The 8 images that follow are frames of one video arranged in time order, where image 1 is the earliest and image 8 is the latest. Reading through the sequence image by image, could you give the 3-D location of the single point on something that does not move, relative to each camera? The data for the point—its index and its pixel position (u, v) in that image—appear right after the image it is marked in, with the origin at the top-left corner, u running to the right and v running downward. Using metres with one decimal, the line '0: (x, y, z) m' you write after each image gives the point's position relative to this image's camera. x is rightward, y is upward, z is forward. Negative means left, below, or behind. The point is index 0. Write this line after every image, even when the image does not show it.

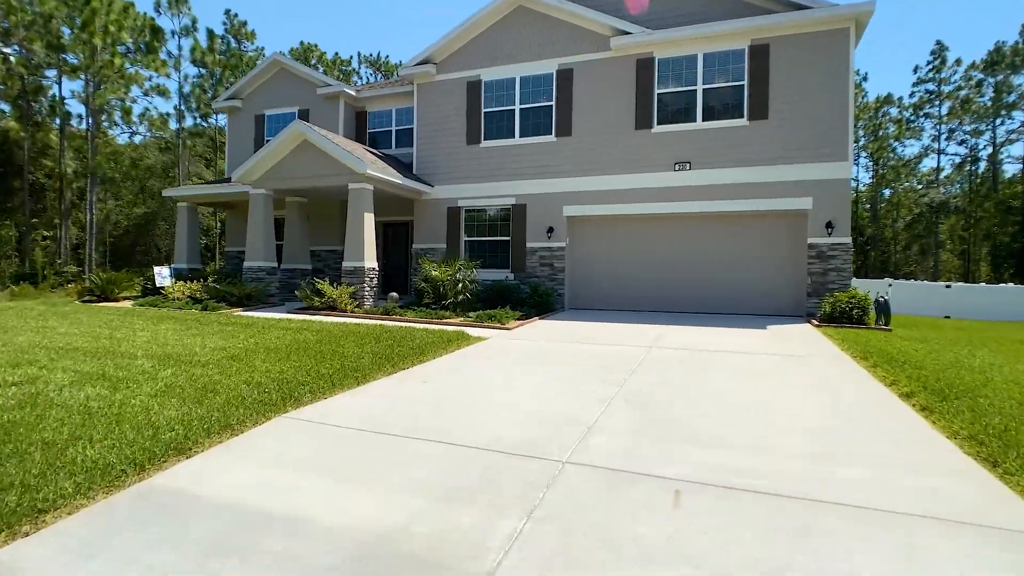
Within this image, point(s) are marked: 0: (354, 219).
0: (-3.9, +1.7, +13.5) m
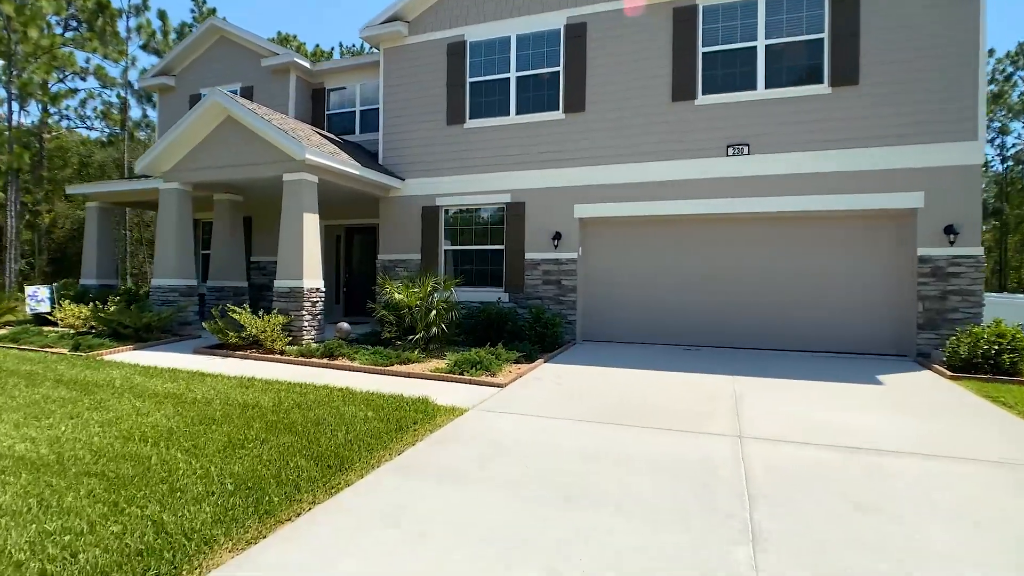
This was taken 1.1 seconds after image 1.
0: (-4.0, +1.2, +9.9) m
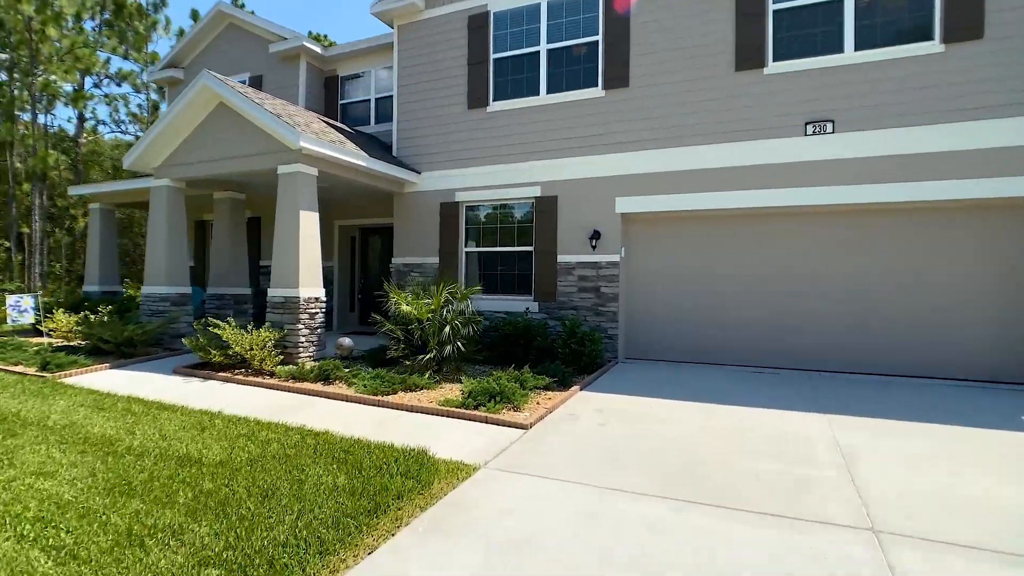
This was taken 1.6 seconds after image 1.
0: (-3.5, +1.0, +8.6) m
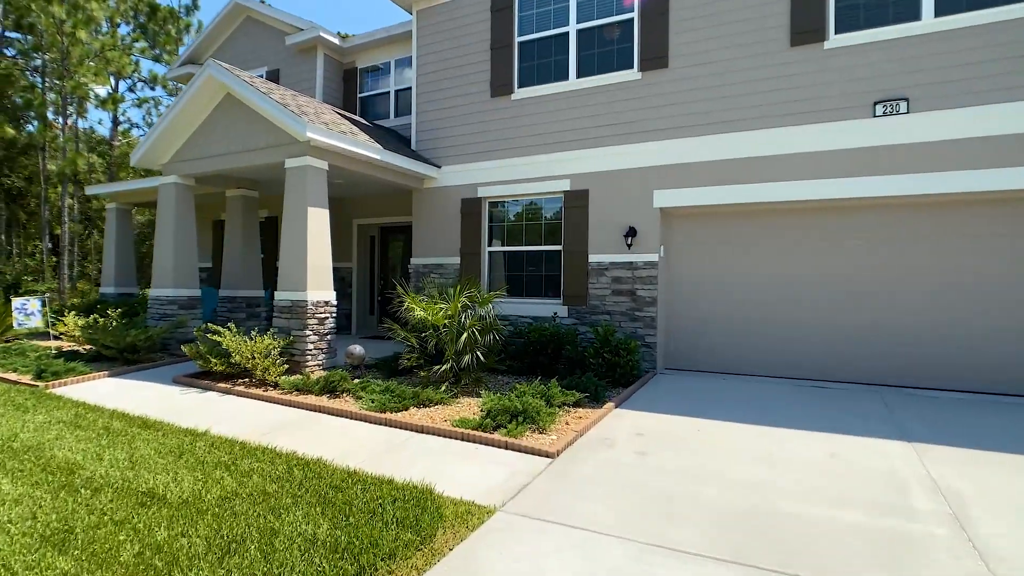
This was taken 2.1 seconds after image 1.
0: (-3.1, +1.0, +7.9) m
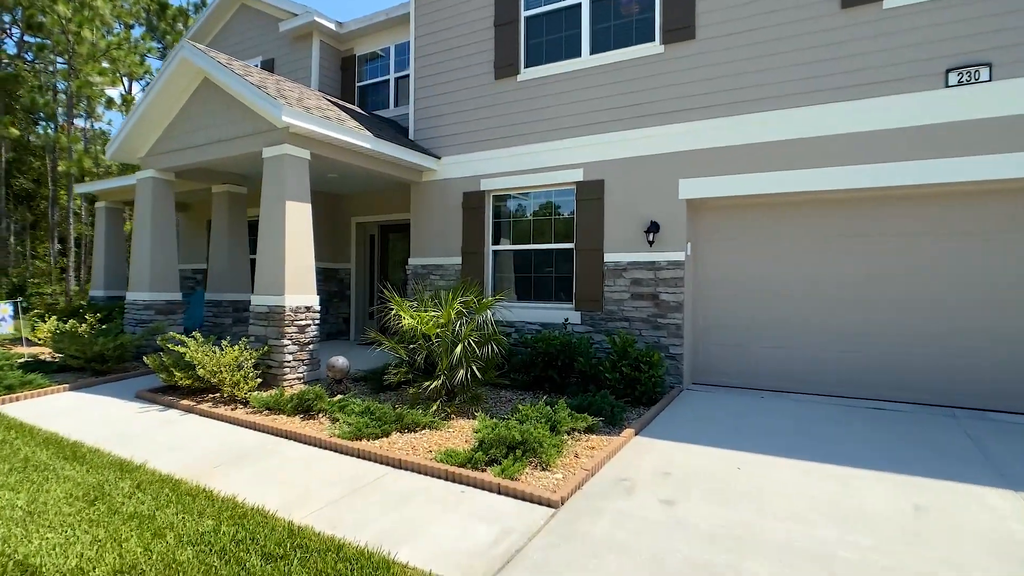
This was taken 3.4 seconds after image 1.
0: (-3.1, +0.9, +7.1) m
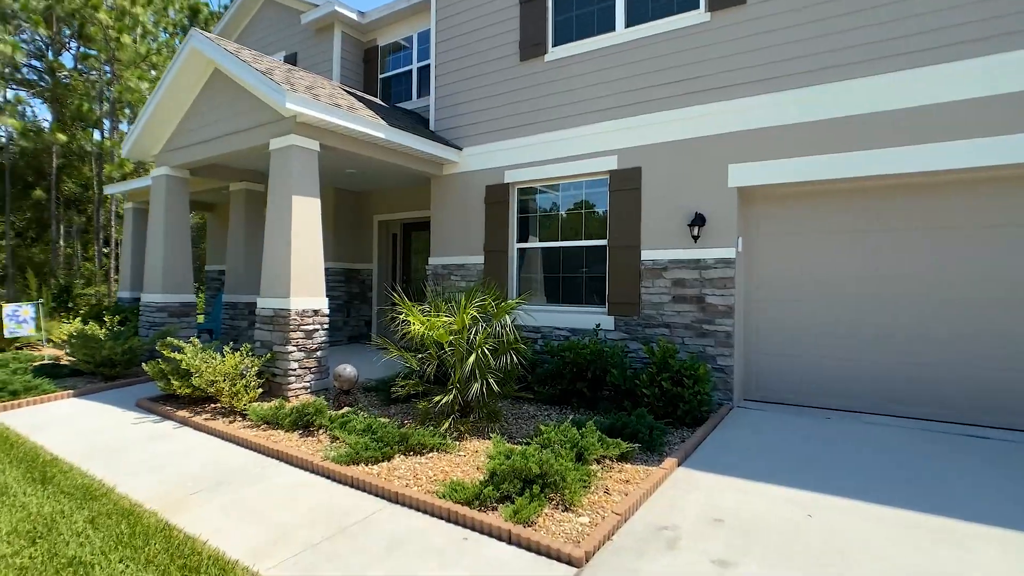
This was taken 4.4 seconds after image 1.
0: (-2.8, +0.9, +6.6) m
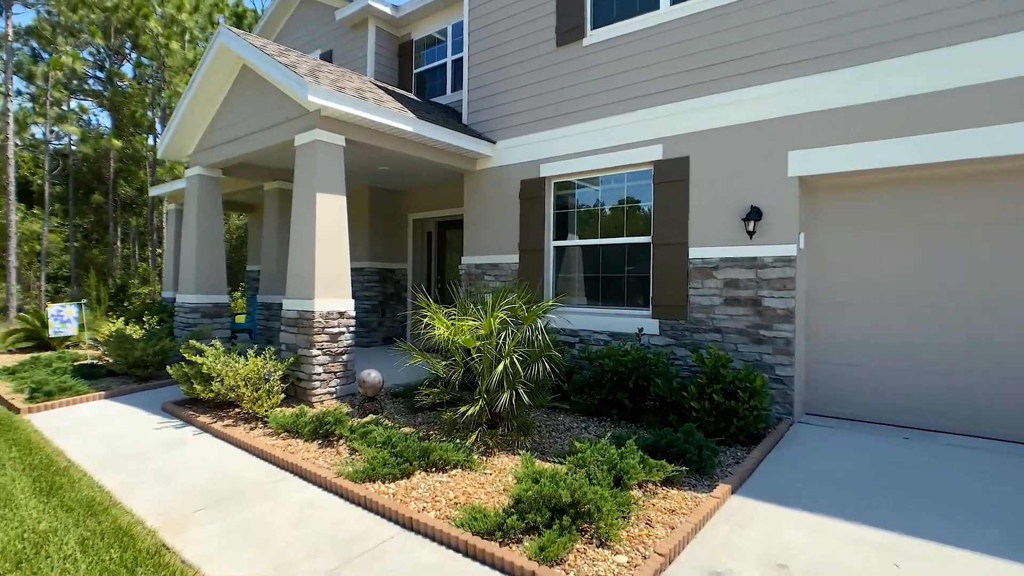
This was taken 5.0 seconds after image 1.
0: (-2.4, +0.9, +6.3) m
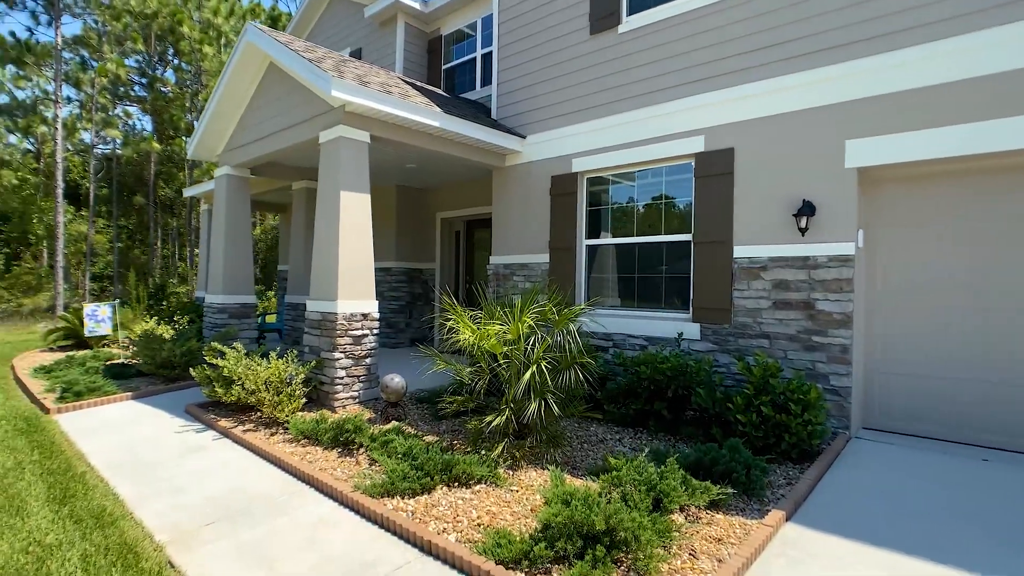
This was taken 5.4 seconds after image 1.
0: (-2.1, +0.9, +6.1) m
